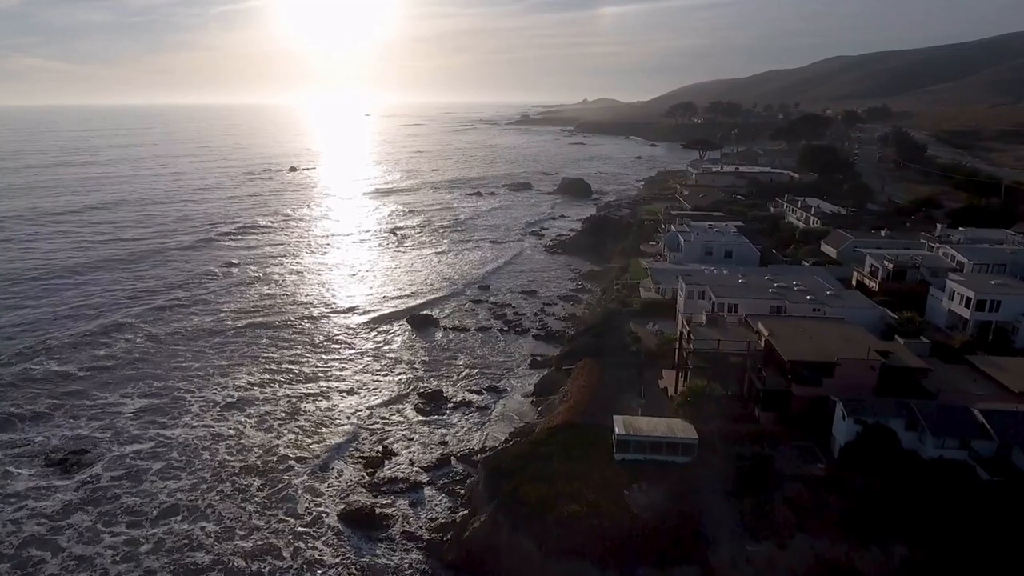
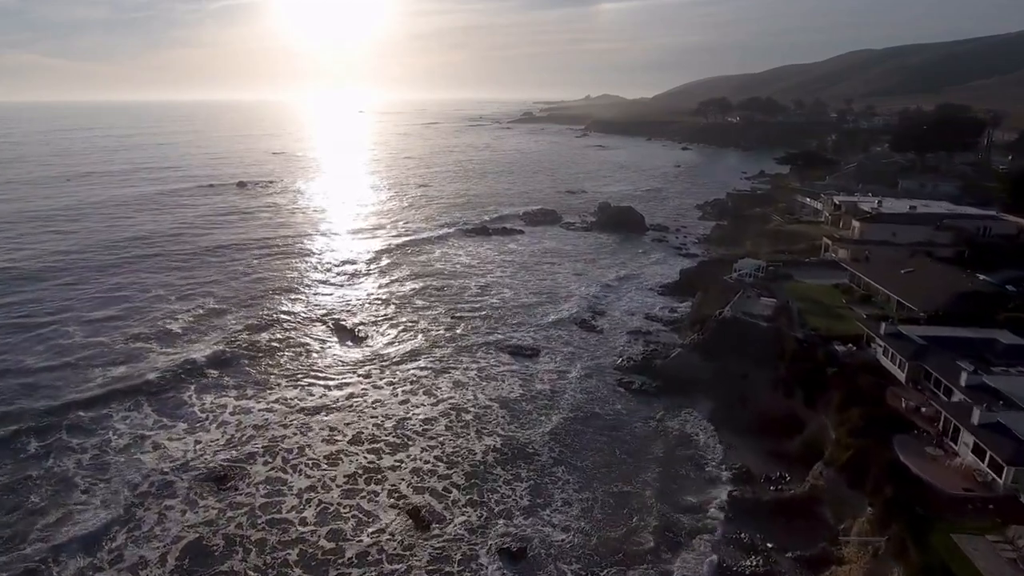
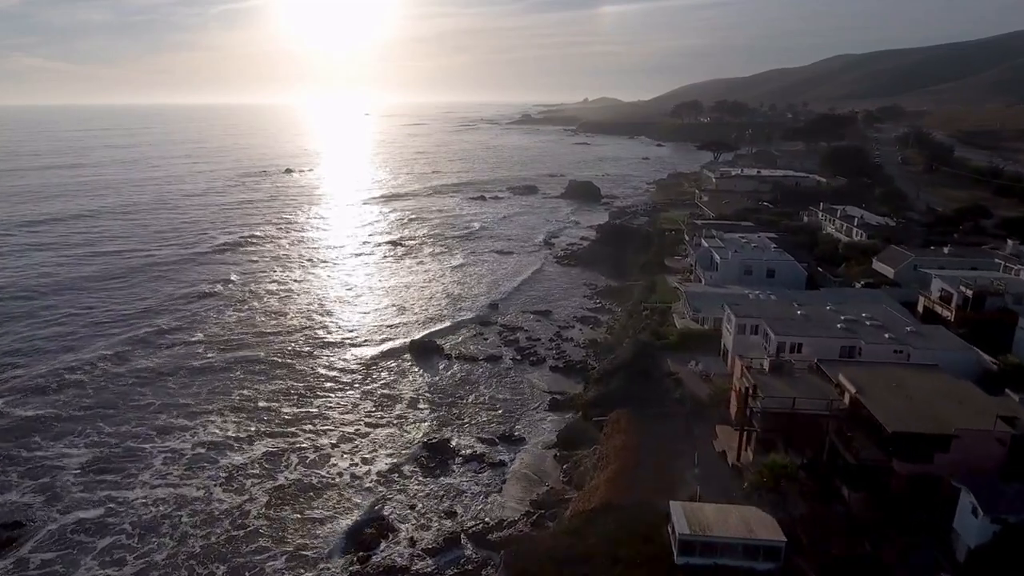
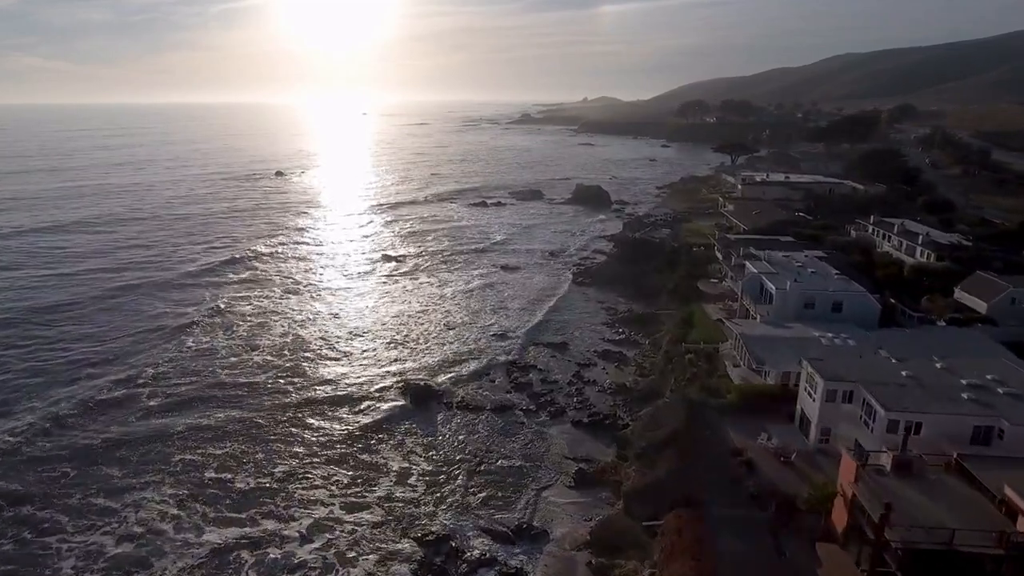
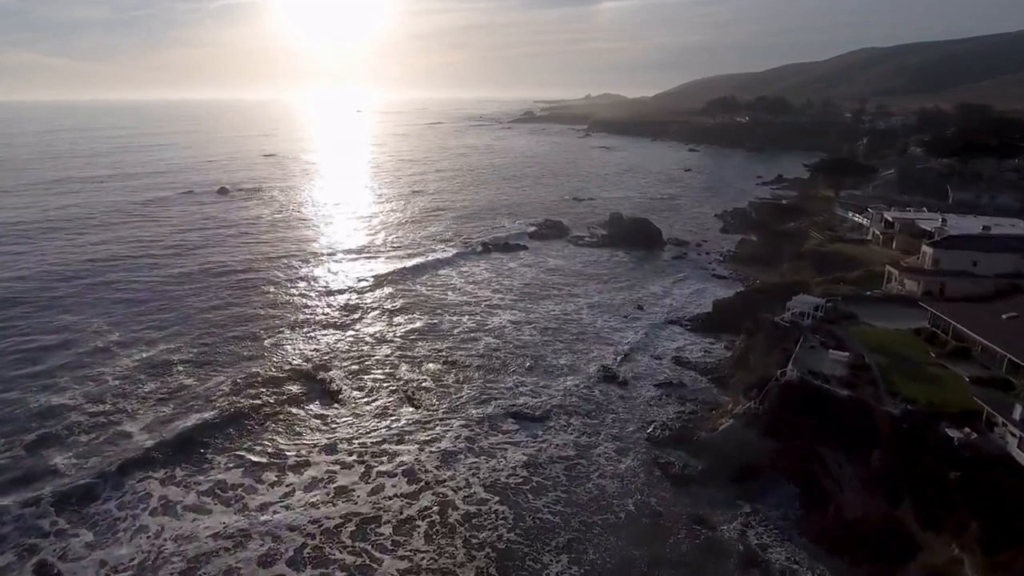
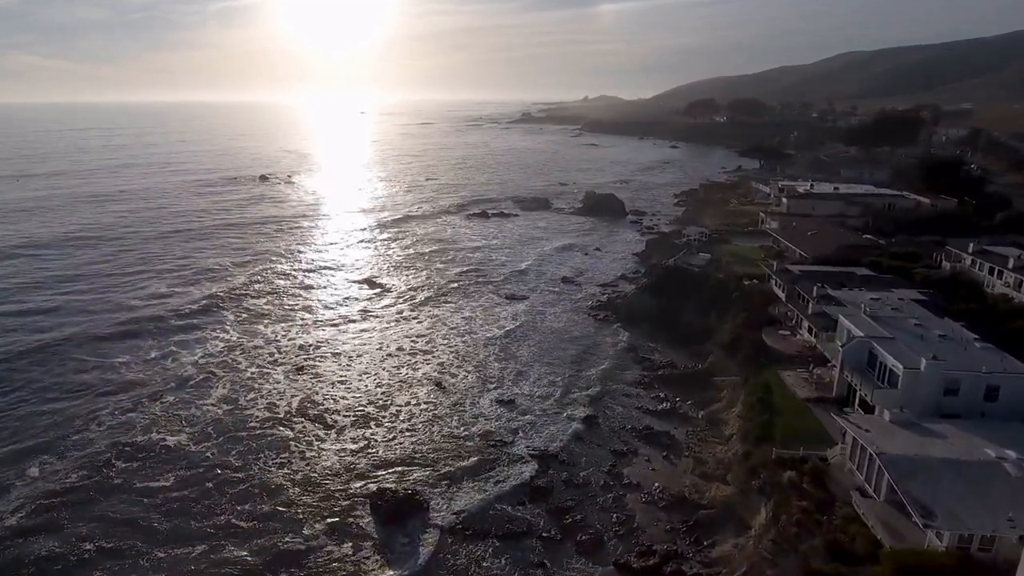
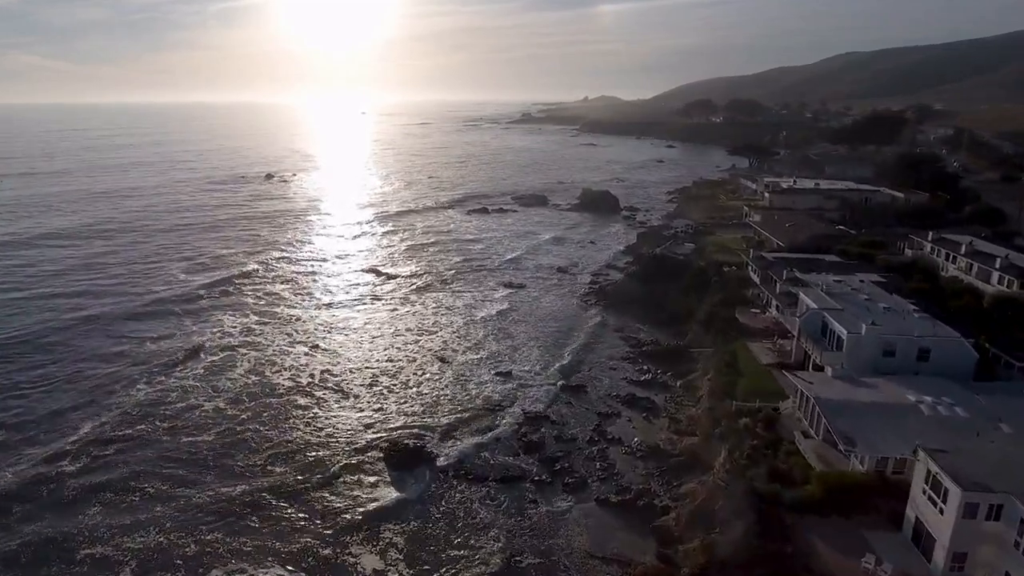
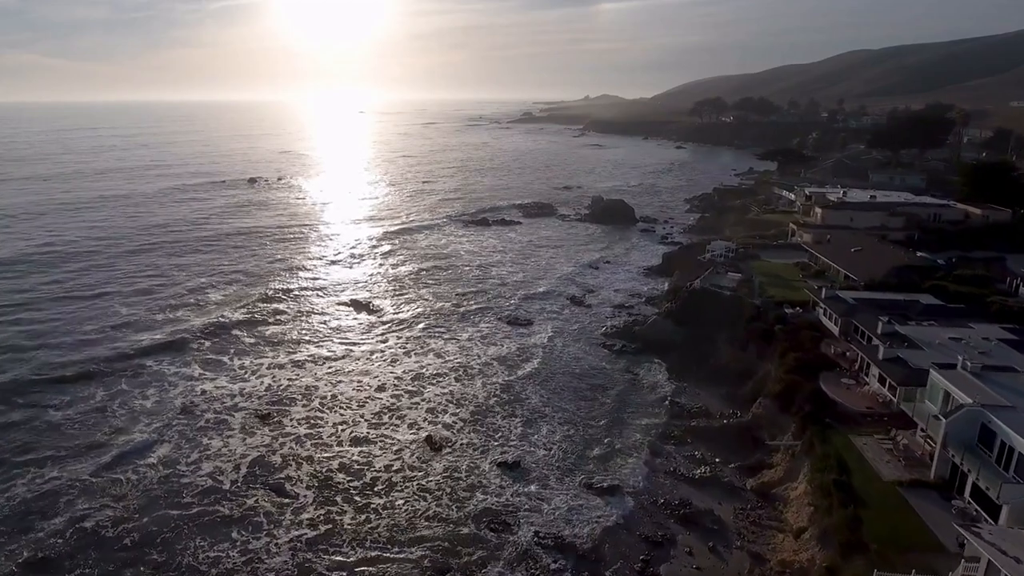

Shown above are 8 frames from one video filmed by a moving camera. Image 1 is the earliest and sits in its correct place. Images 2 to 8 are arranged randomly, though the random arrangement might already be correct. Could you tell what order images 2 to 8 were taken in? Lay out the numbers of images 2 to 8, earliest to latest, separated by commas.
3, 4, 7, 6, 8, 2, 5
